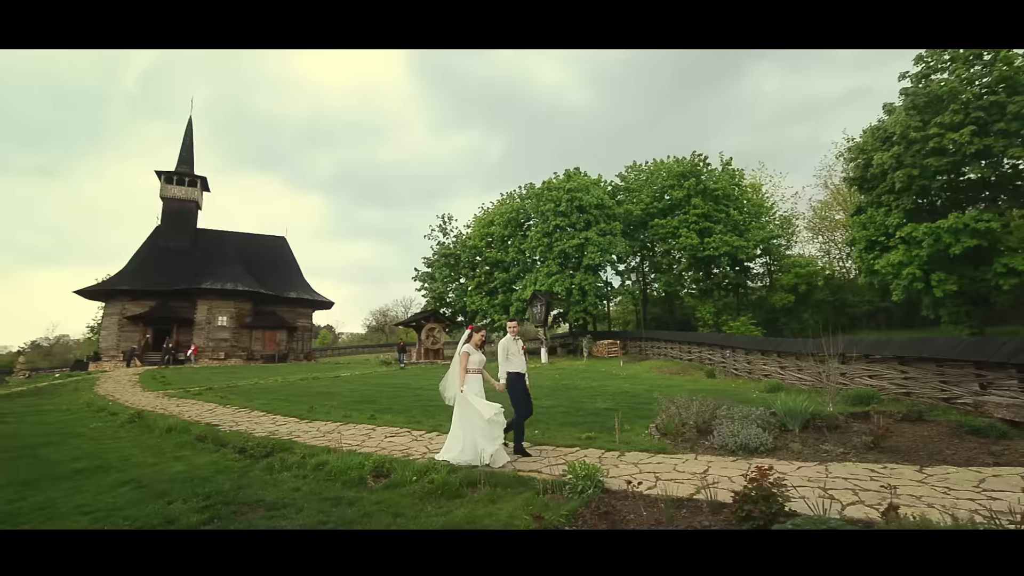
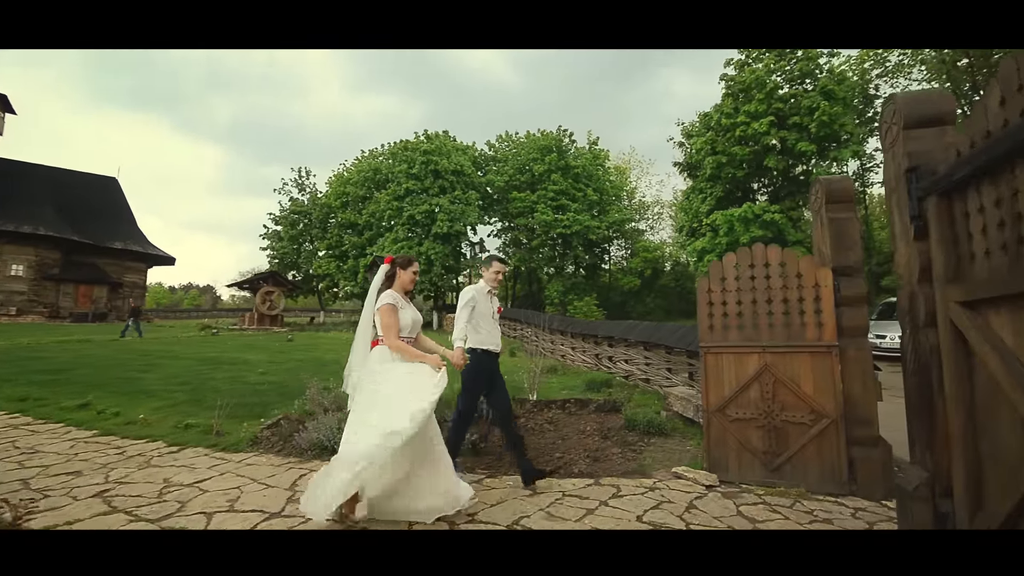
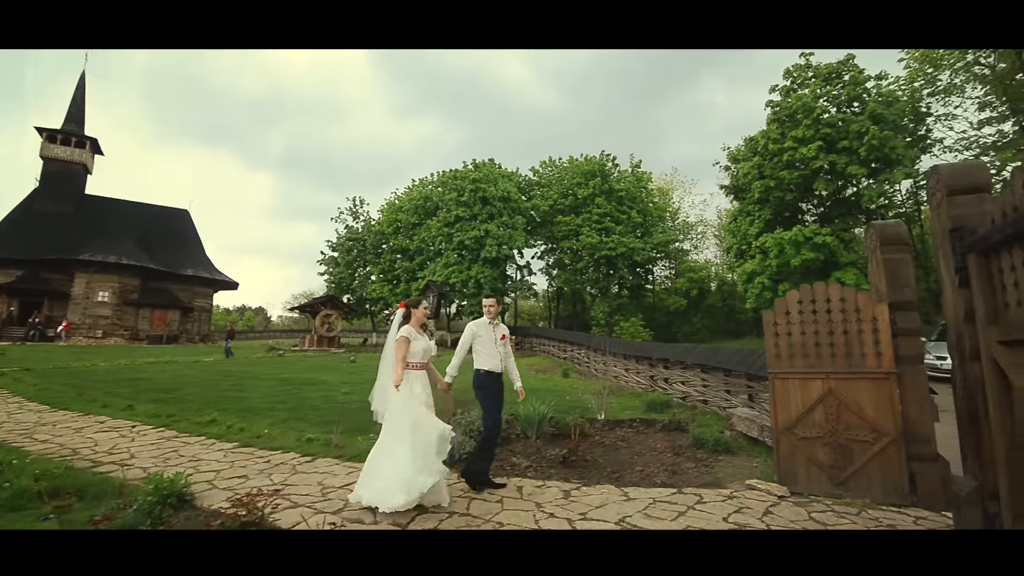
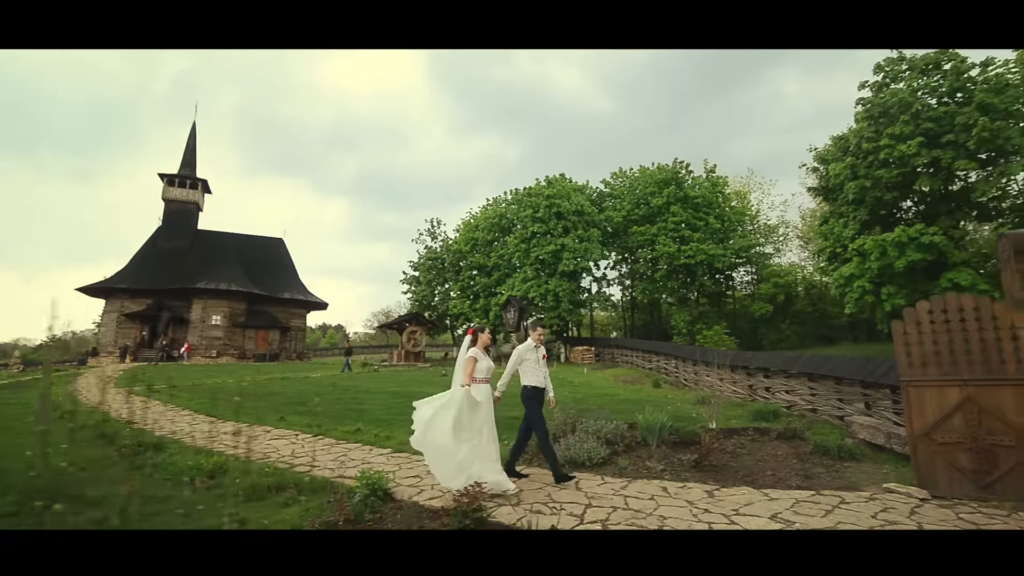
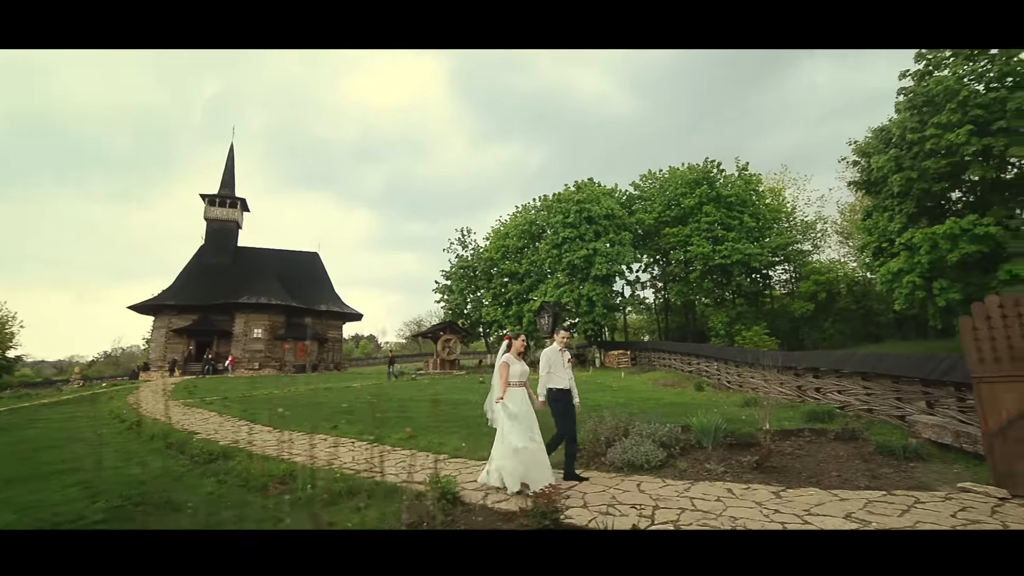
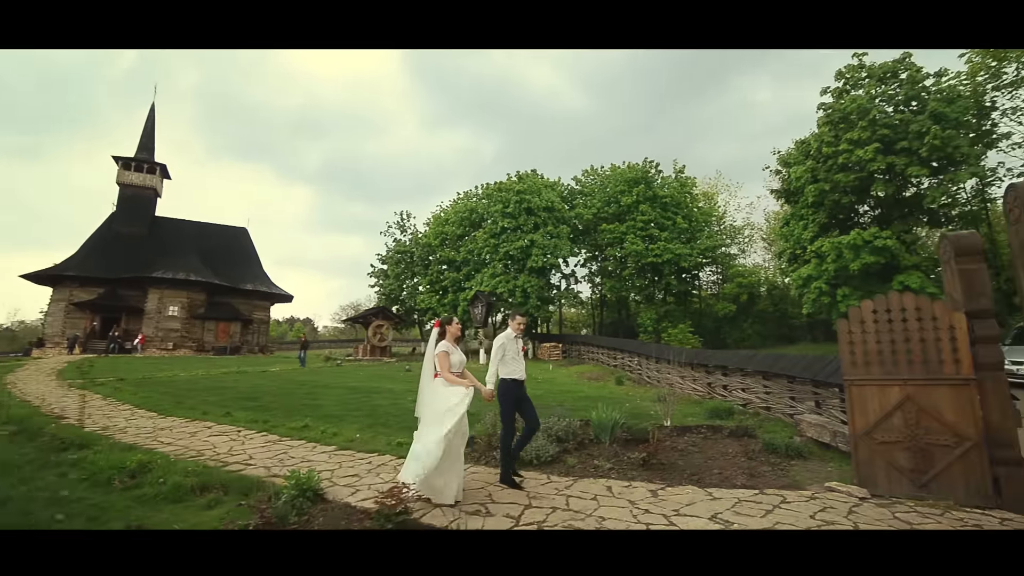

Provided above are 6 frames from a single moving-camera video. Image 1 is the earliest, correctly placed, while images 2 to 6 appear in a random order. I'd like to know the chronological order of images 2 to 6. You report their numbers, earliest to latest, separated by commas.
5, 4, 6, 3, 2
